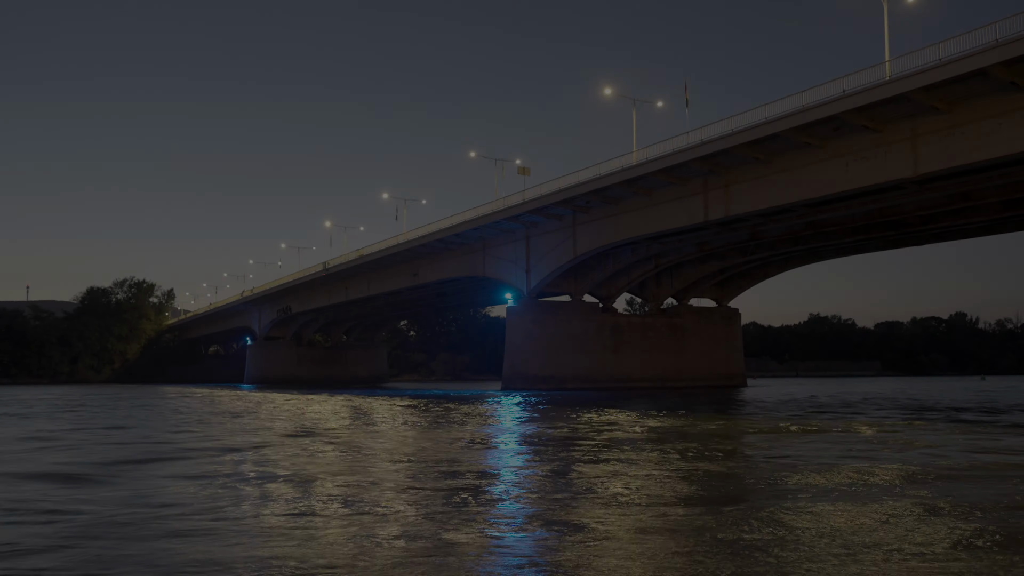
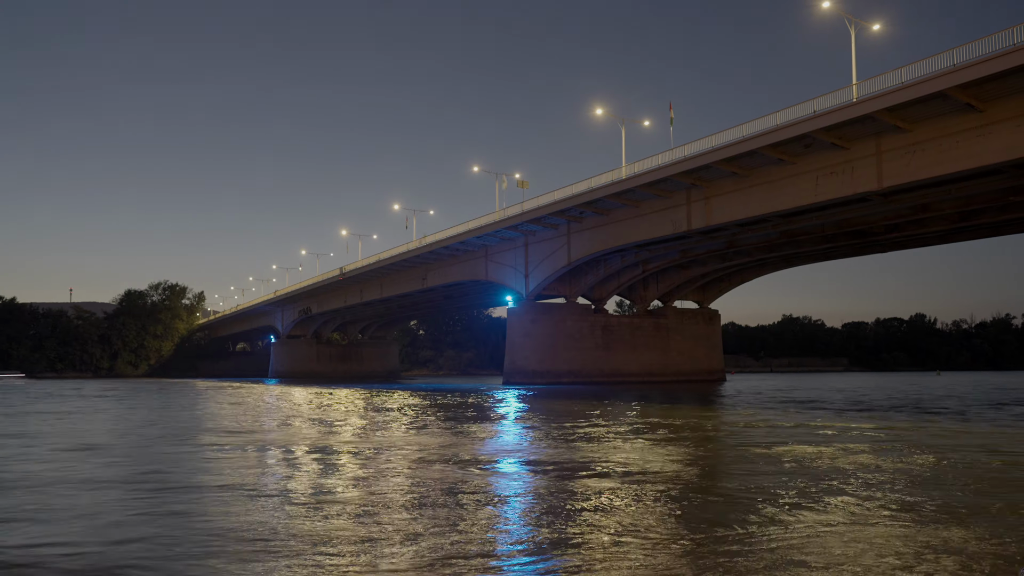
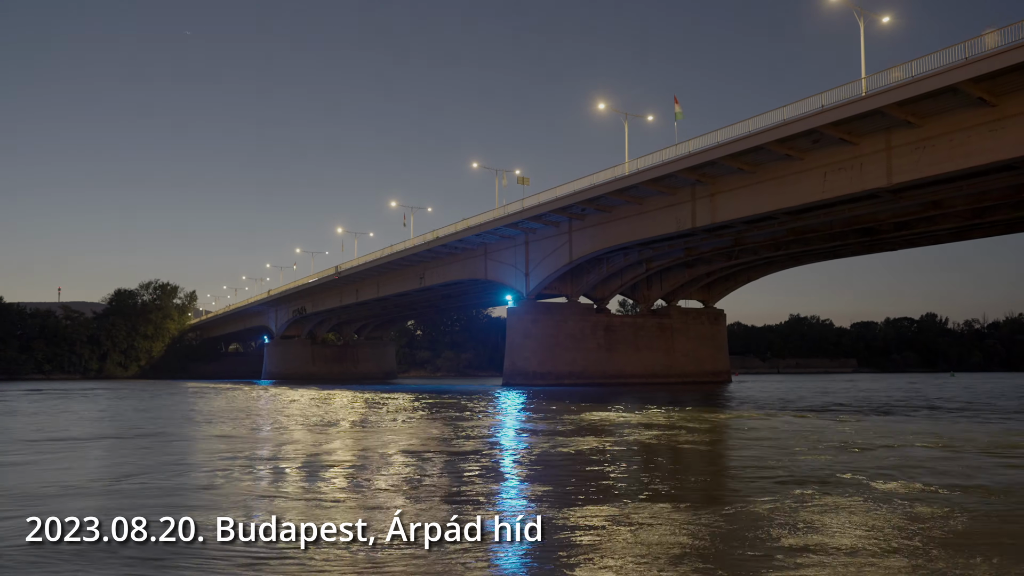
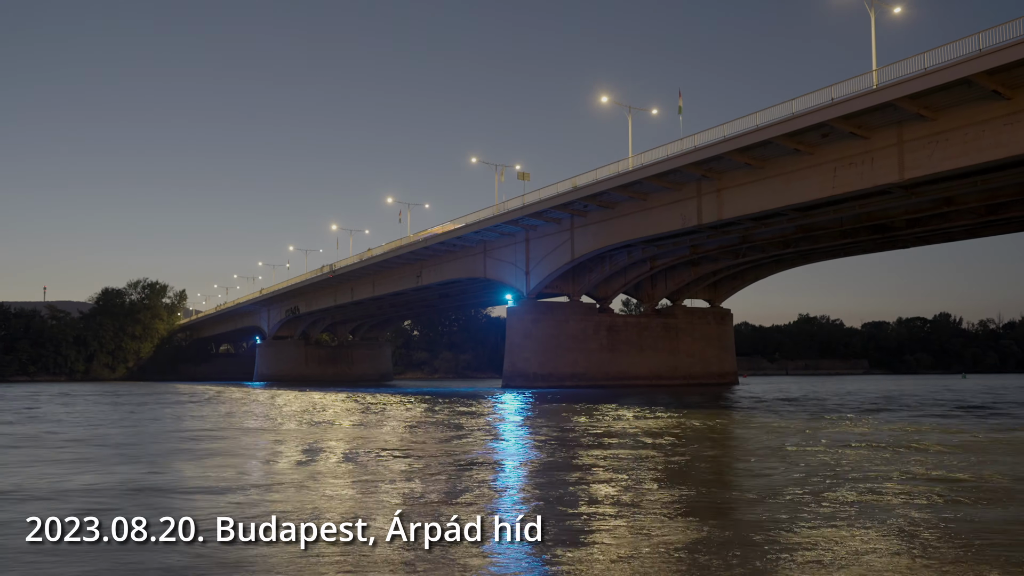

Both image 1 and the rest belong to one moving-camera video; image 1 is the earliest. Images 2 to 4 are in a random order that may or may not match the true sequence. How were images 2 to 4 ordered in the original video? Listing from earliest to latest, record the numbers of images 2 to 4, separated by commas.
4, 3, 2
